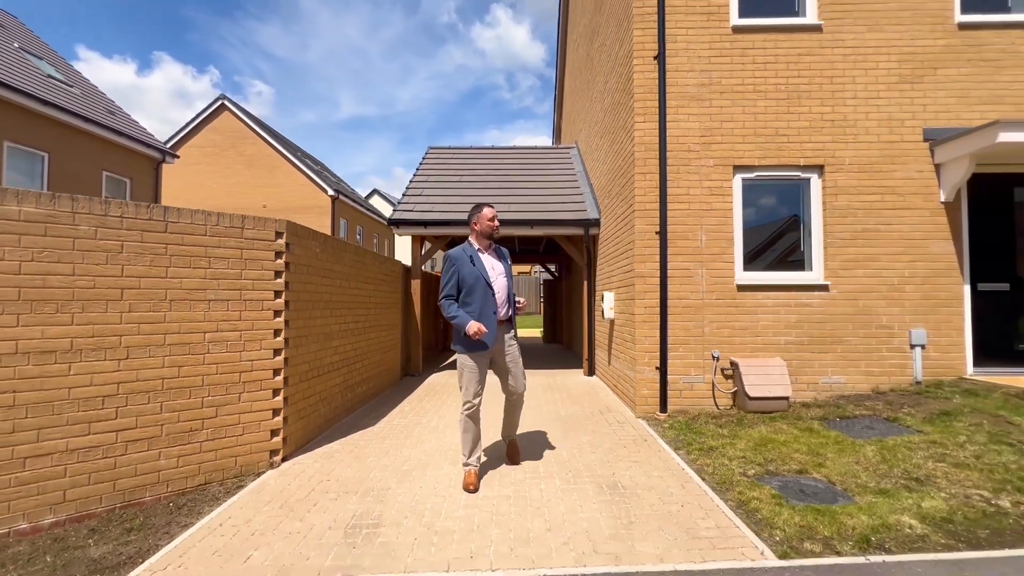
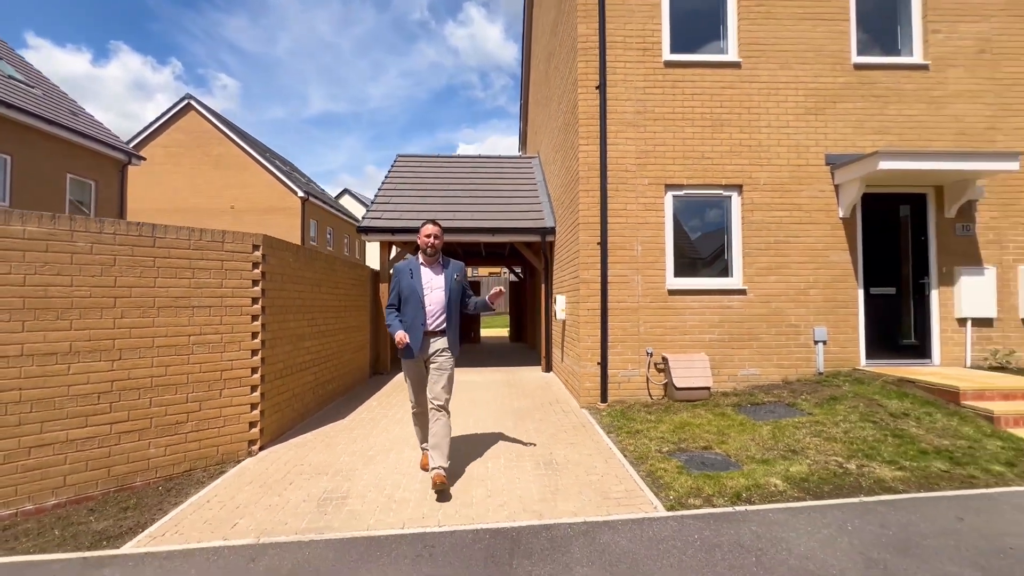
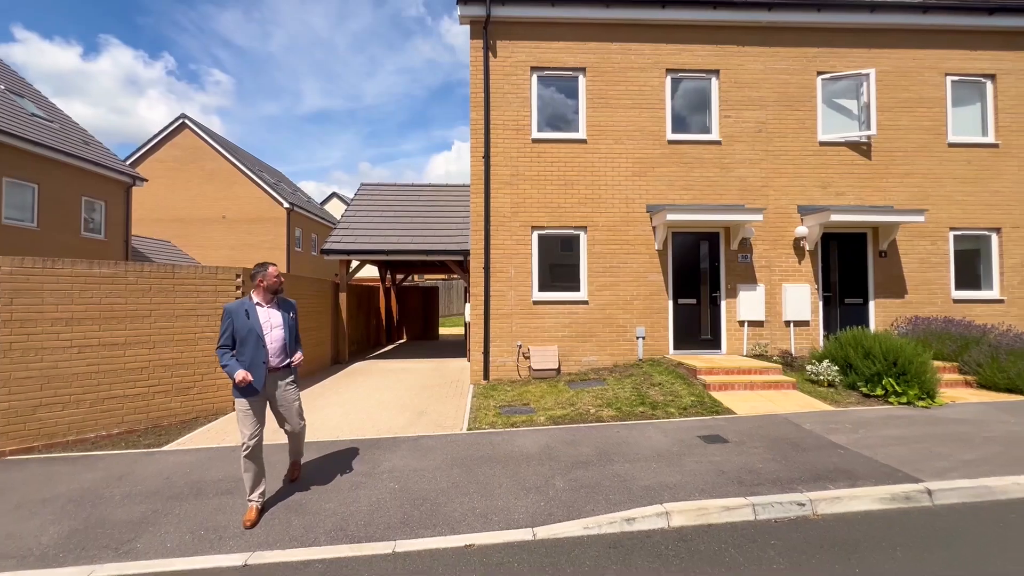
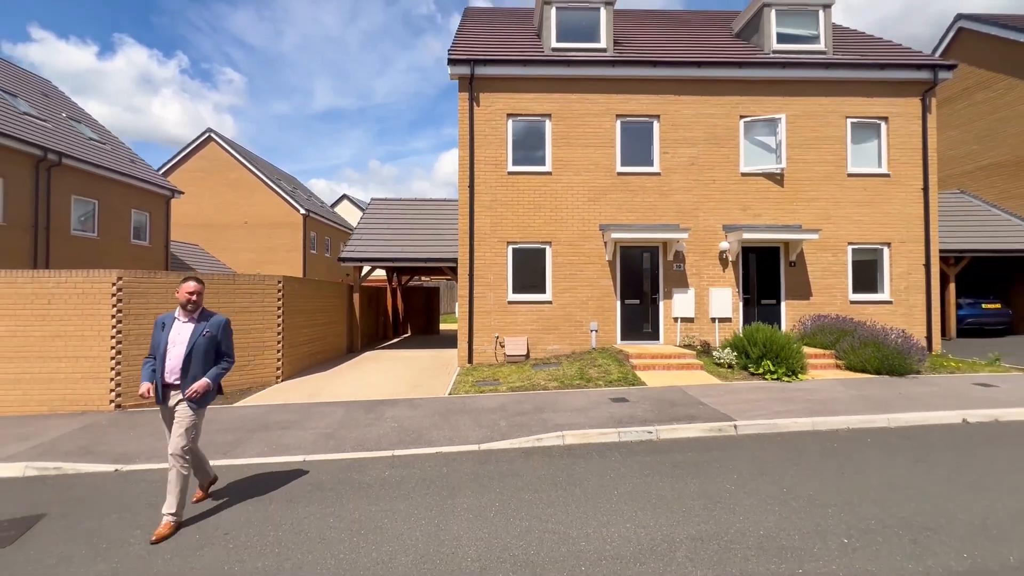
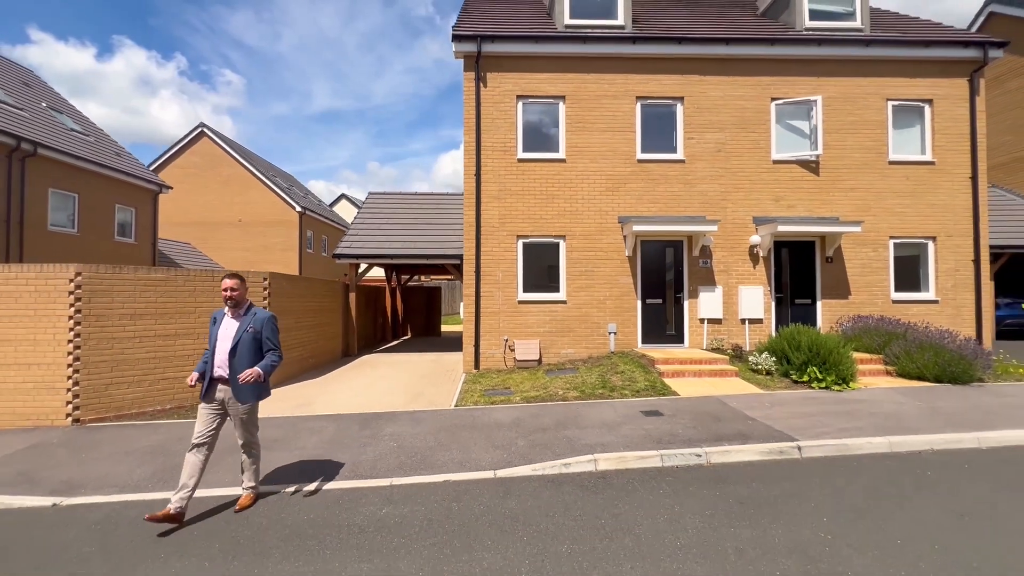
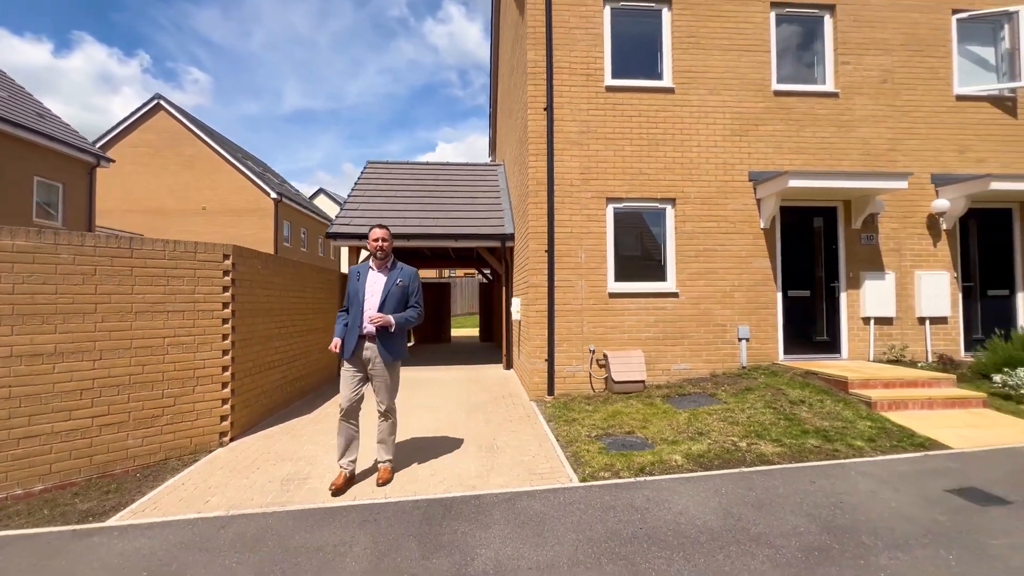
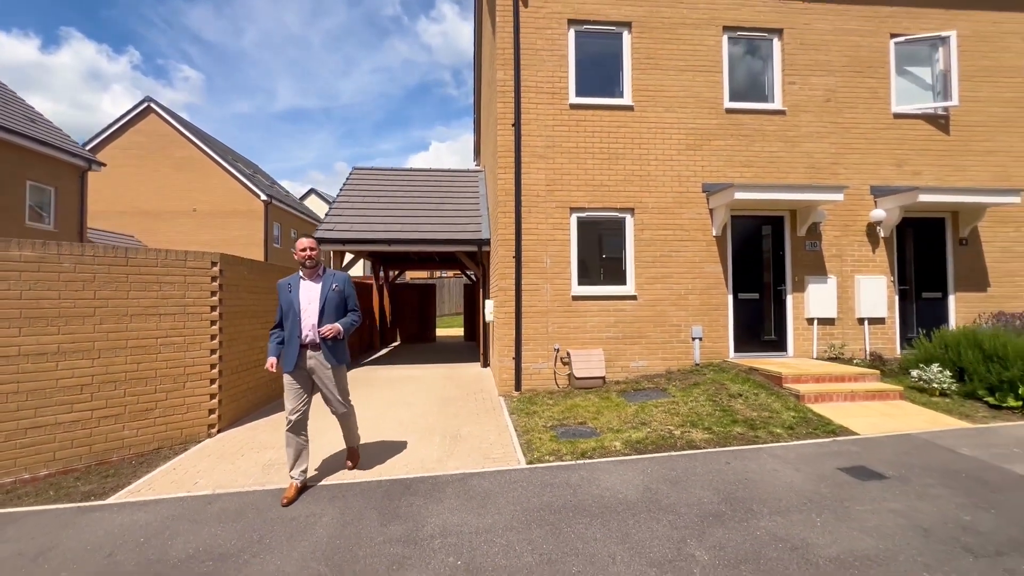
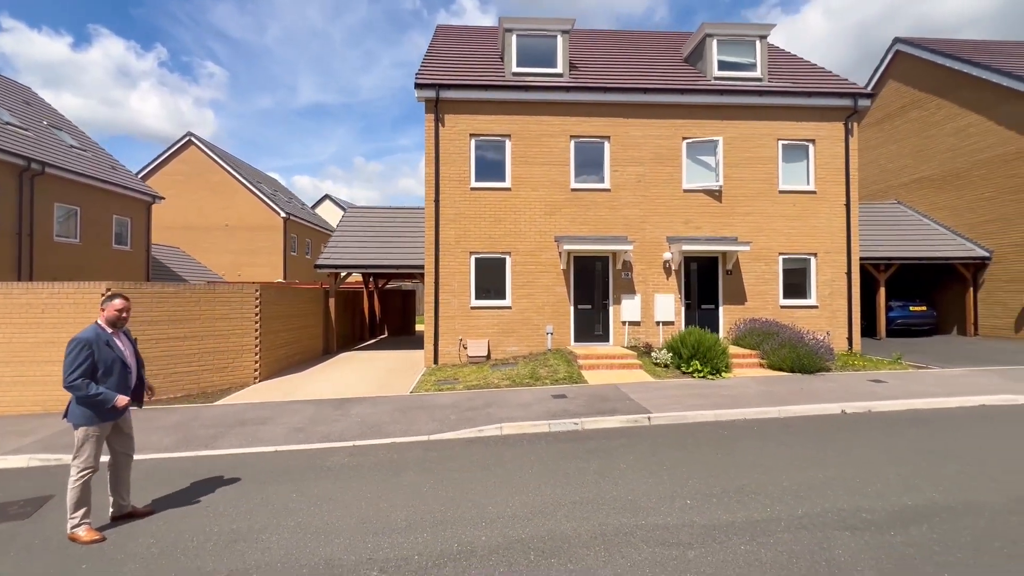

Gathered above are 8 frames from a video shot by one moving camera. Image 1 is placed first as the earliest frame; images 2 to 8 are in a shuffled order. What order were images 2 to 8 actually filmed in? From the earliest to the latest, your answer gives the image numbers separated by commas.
2, 6, 7, 3, 5, 4, 8
